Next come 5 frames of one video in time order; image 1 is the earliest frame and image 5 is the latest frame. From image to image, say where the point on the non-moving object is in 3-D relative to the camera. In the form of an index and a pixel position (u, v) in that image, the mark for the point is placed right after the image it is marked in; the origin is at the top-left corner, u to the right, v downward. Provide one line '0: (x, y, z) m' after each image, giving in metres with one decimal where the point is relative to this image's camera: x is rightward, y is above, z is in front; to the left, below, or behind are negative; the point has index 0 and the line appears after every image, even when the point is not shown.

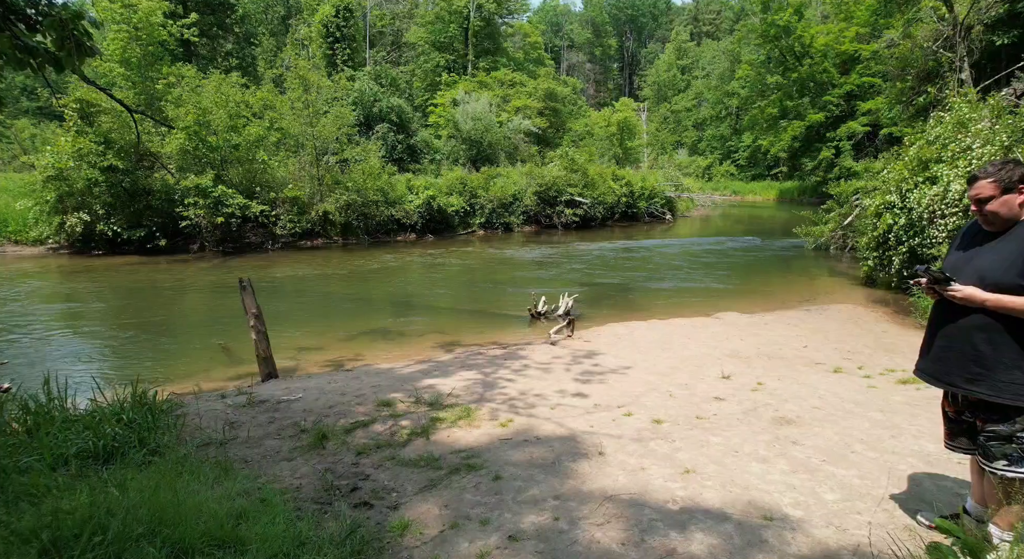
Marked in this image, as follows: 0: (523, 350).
0: (+0.2, -0.9, +8.3) m
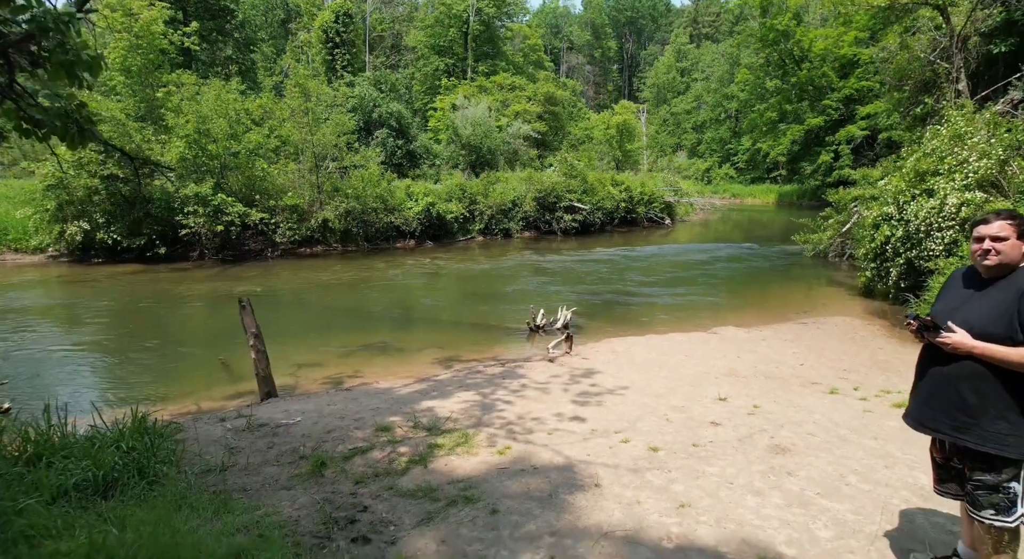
0: (+0.1, -1.2, +8.4) m
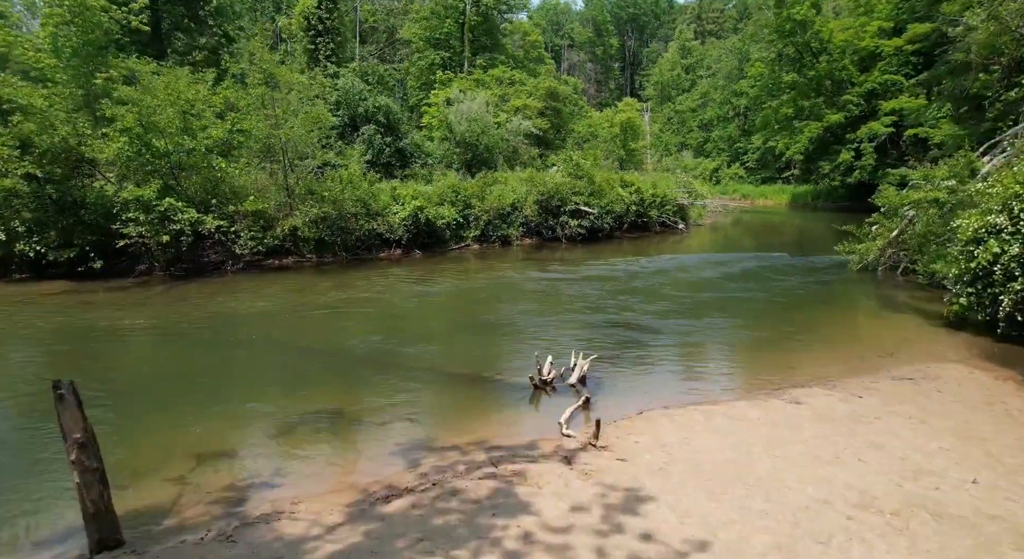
0: (+0.1, -1.7, +5.3) m
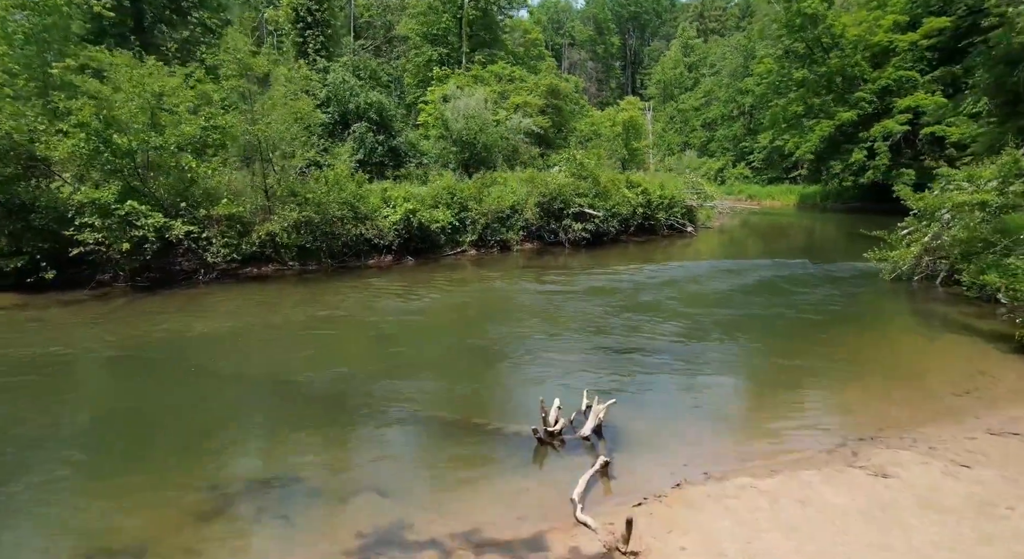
0: (+0.1, -2.0, +3.6) m
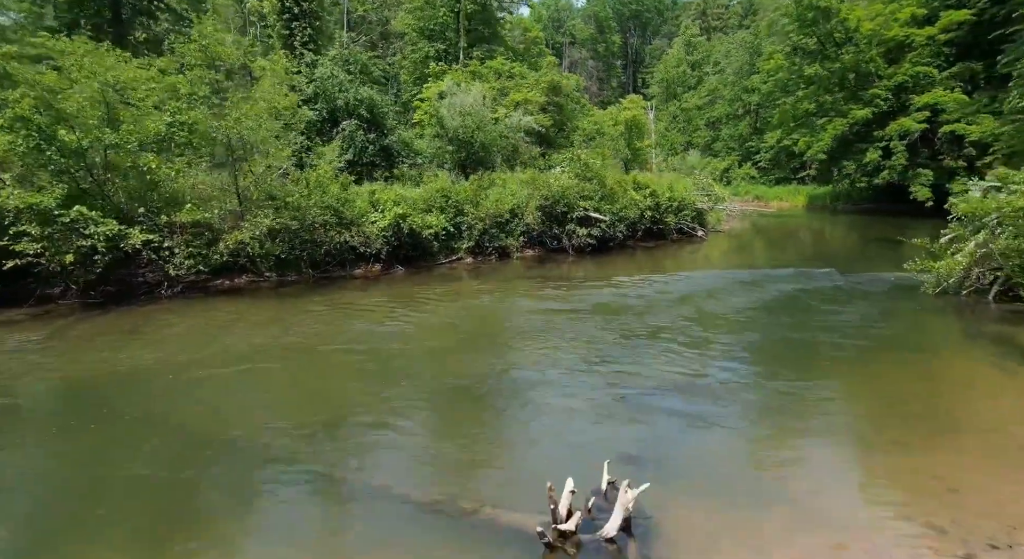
0: (+0.1, -2.4, +1.7) m
